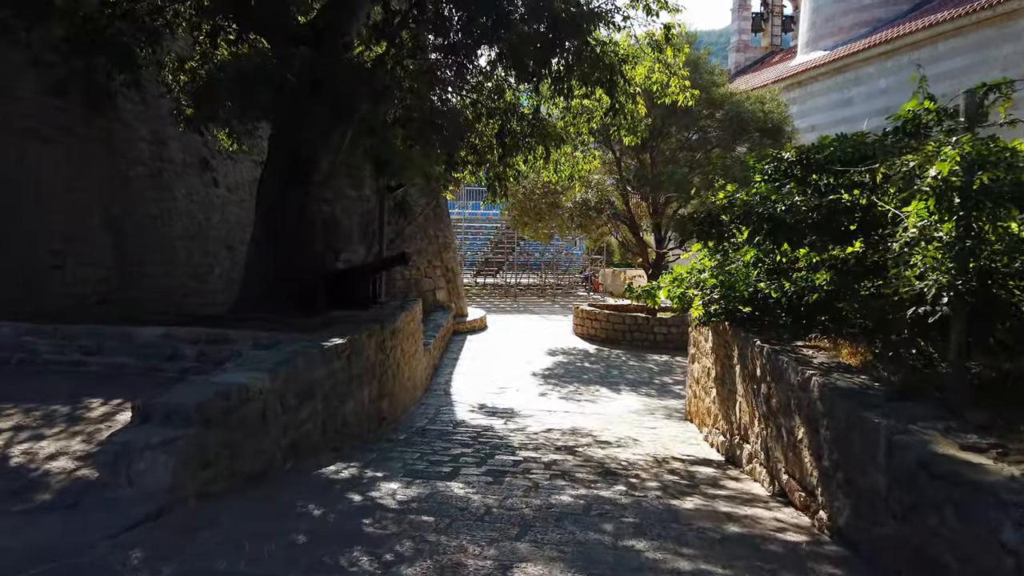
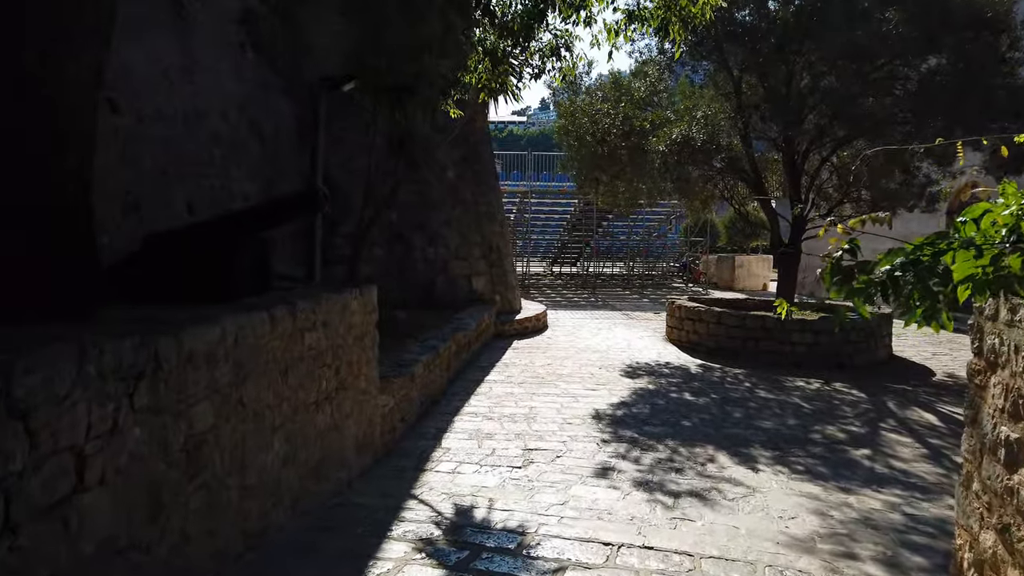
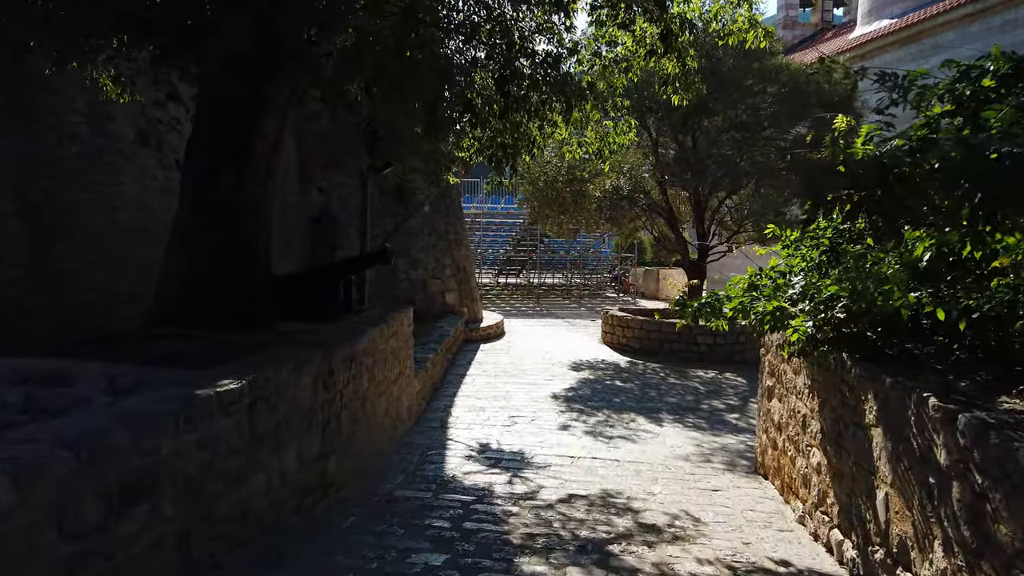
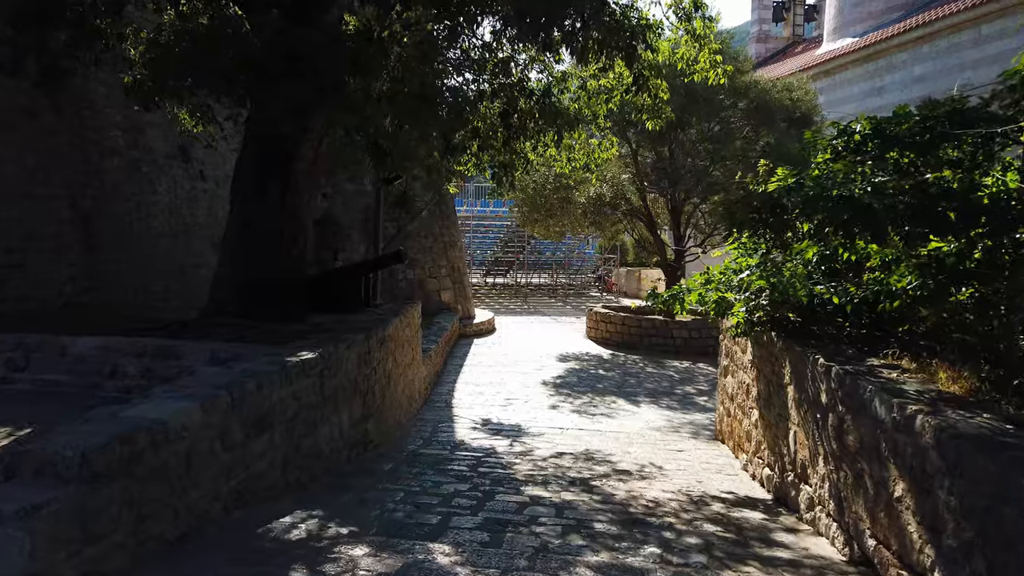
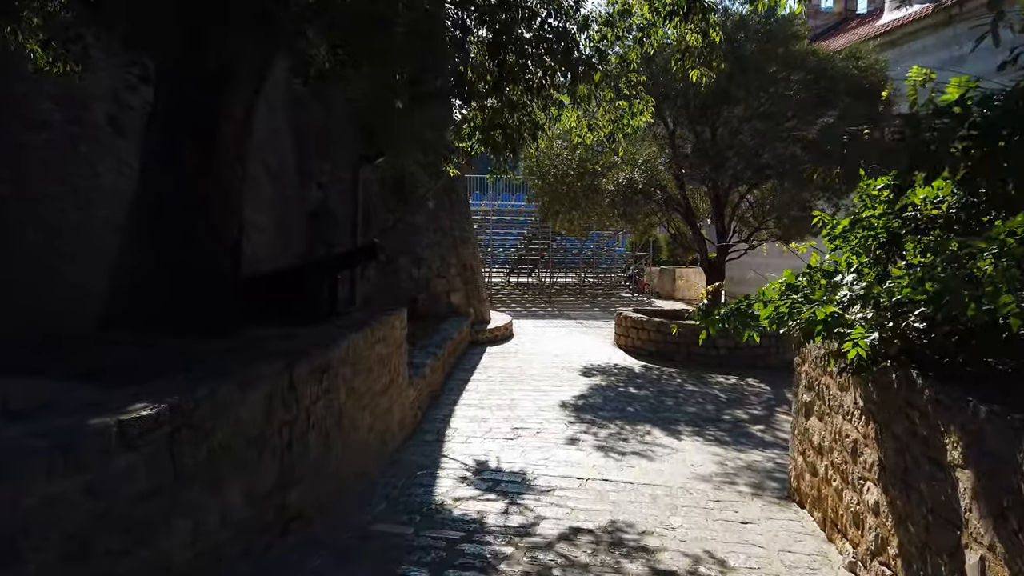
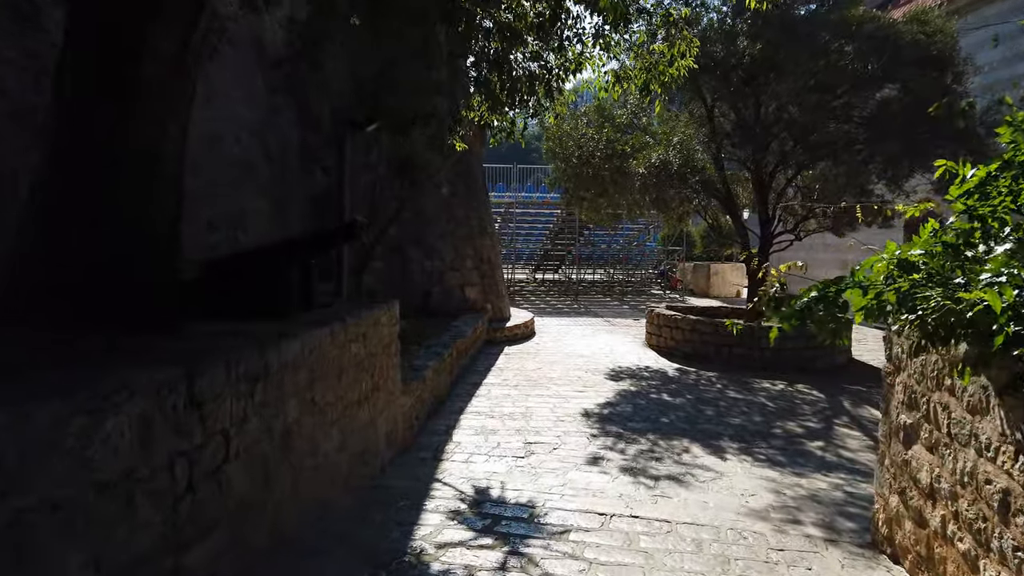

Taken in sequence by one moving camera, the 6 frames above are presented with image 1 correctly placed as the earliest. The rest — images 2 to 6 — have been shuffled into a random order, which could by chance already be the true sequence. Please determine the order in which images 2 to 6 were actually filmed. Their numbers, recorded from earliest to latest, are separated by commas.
4, 3, 5, 6, 2
